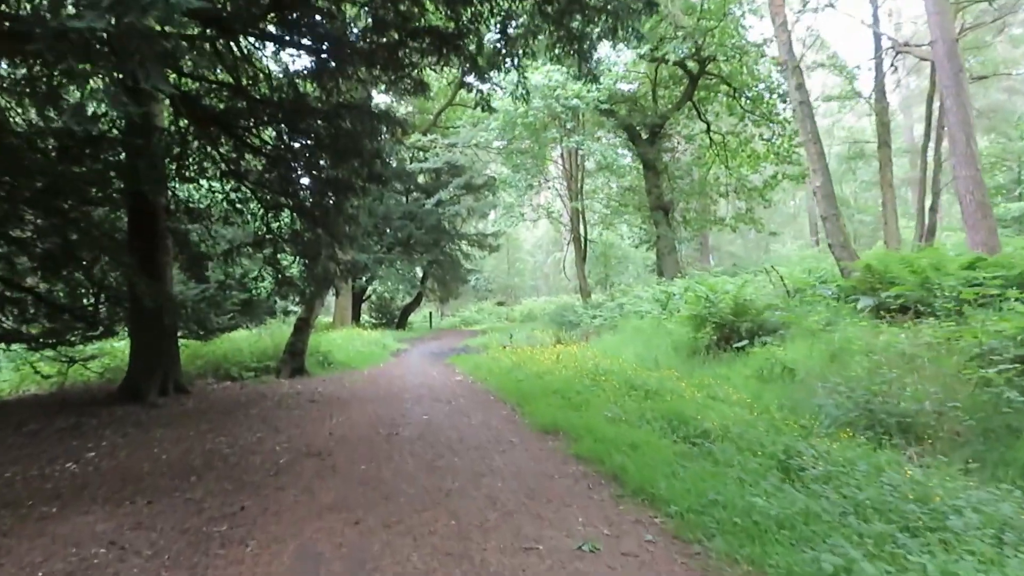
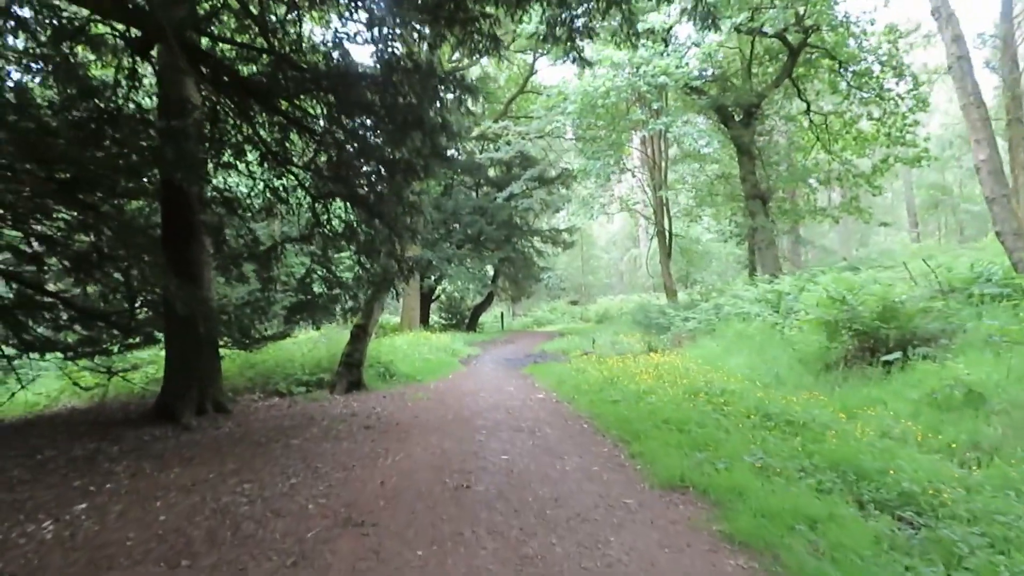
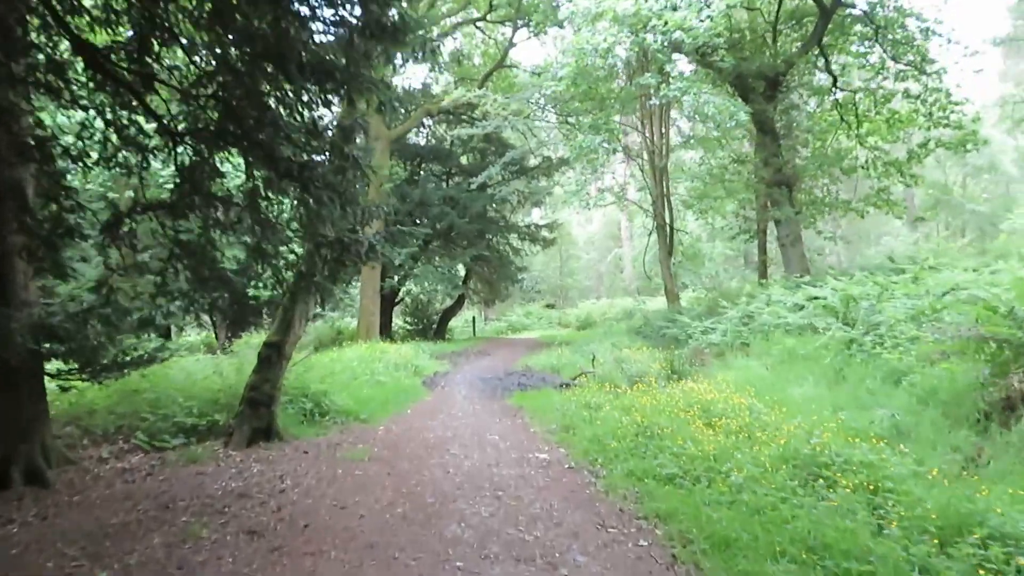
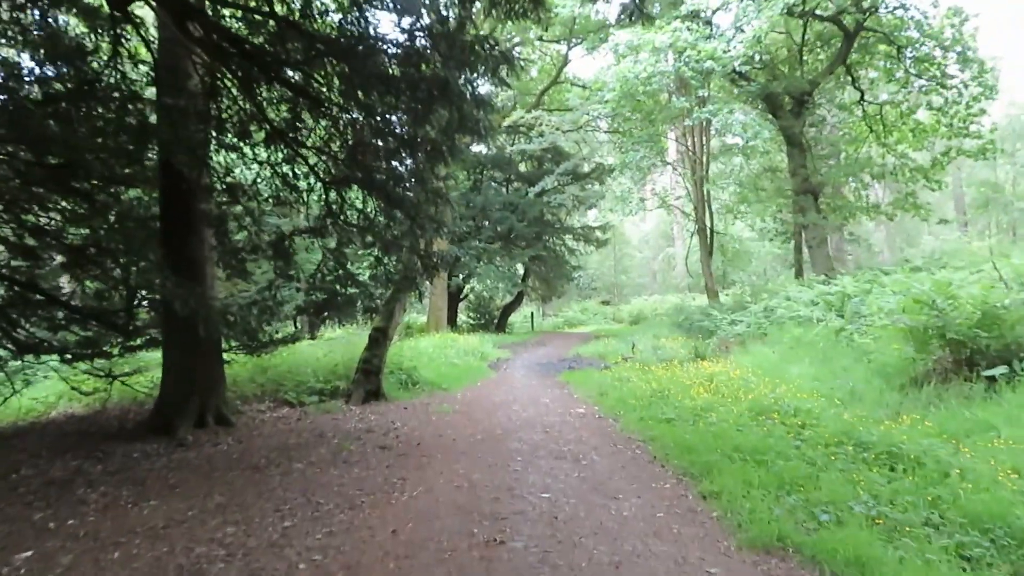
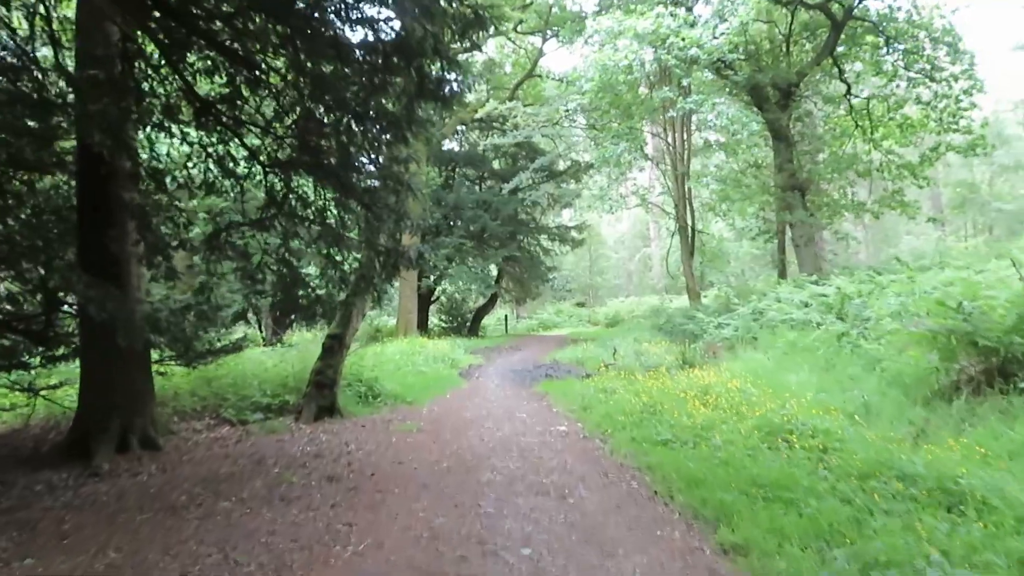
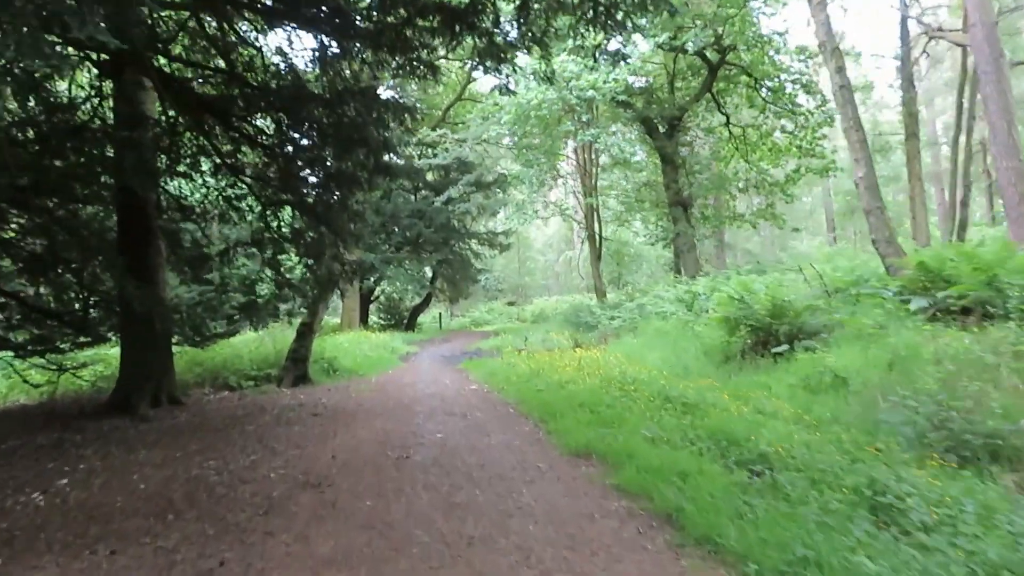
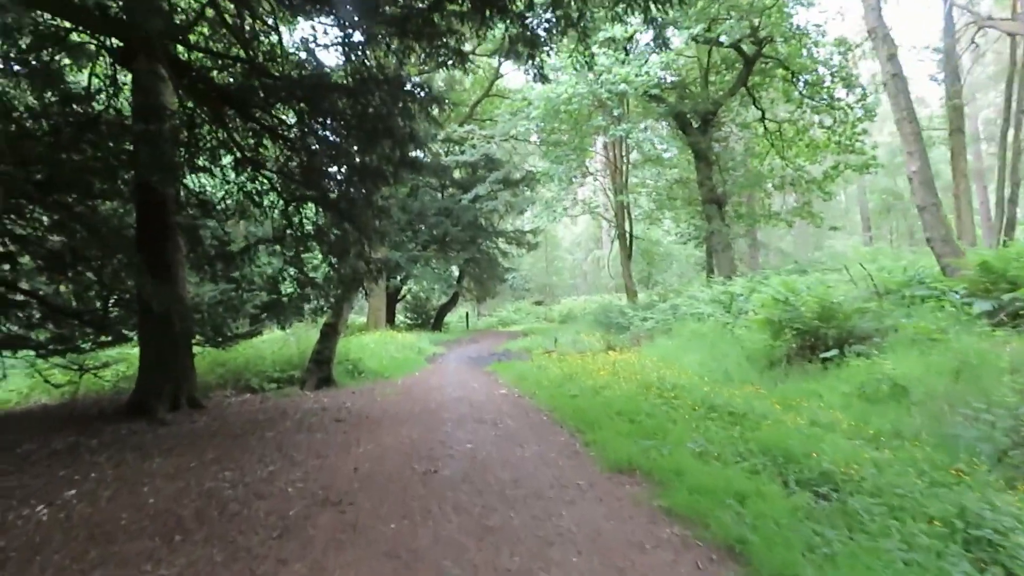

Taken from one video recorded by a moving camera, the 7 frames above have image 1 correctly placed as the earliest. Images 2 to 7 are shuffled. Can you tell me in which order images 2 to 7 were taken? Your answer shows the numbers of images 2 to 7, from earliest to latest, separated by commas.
6, 7, 2, 4, 5, 3
